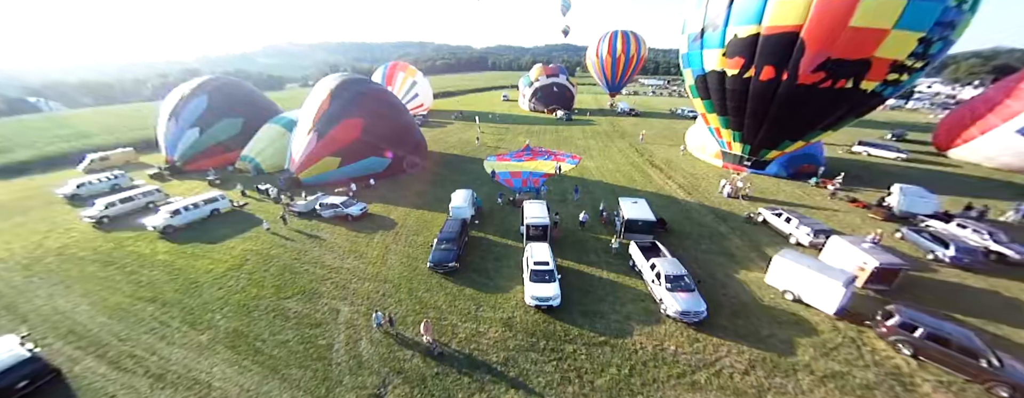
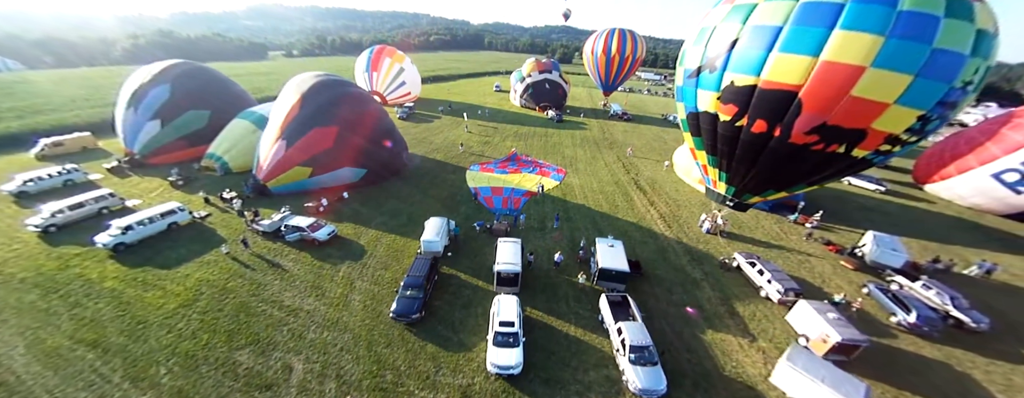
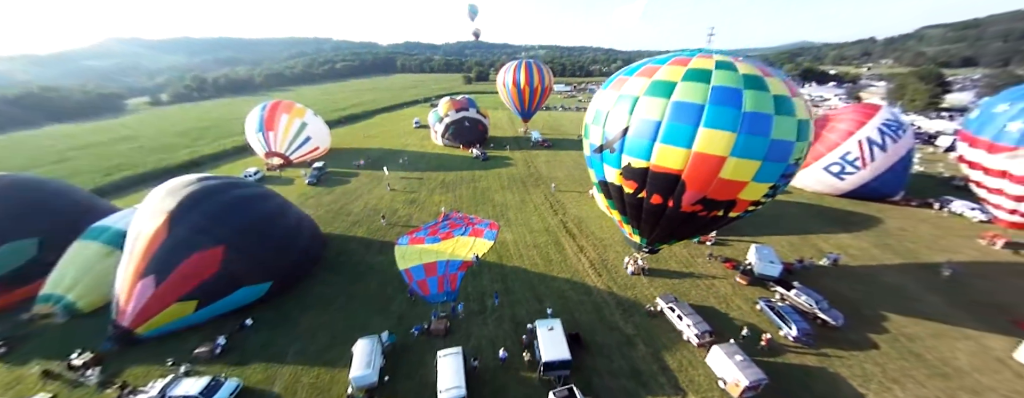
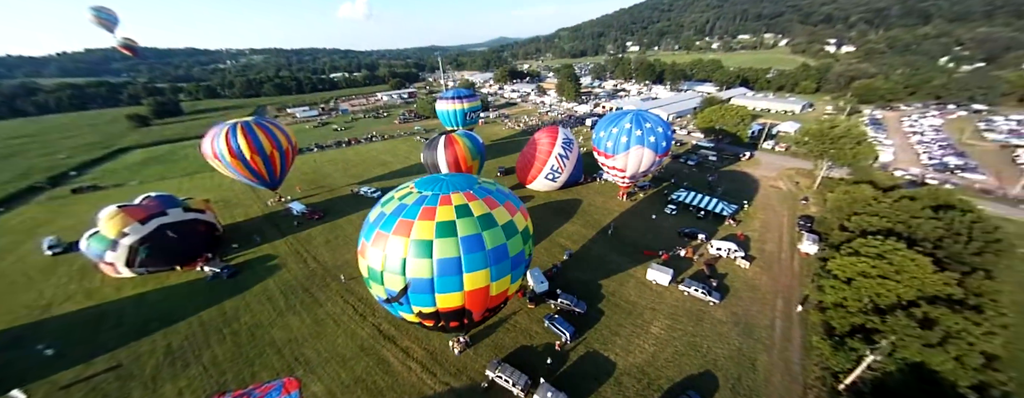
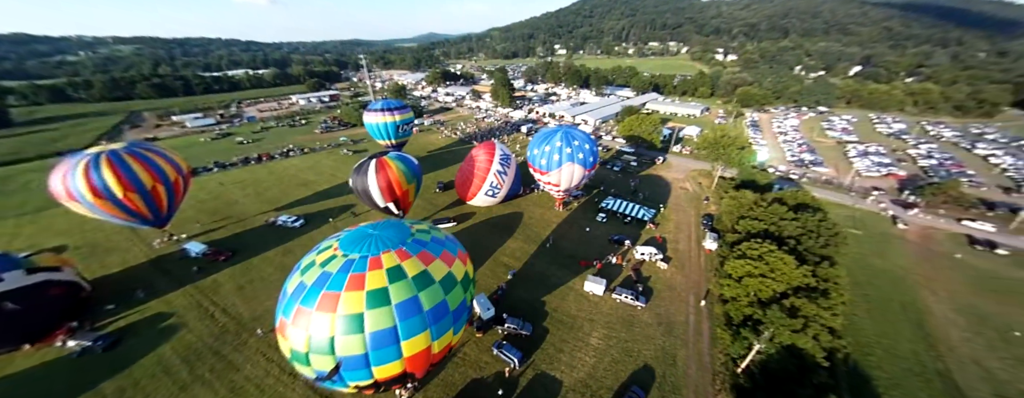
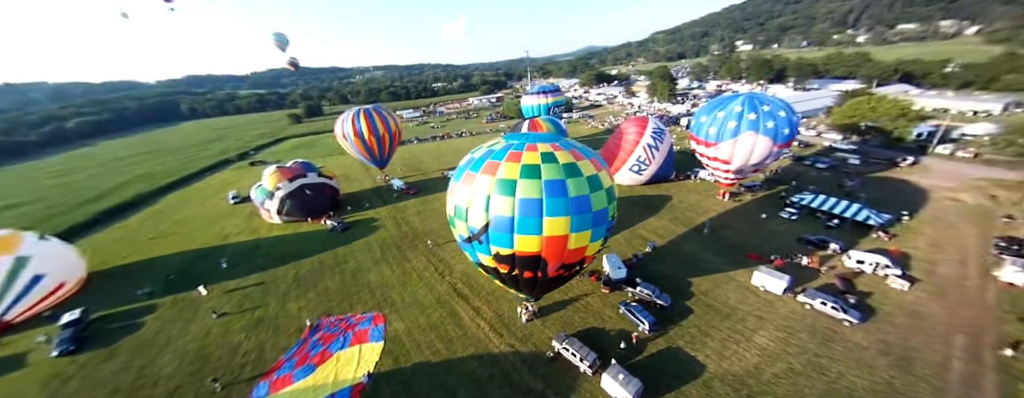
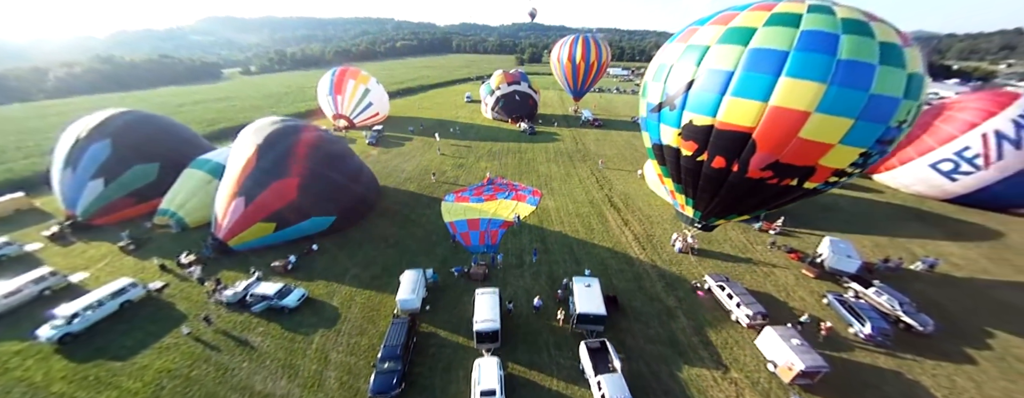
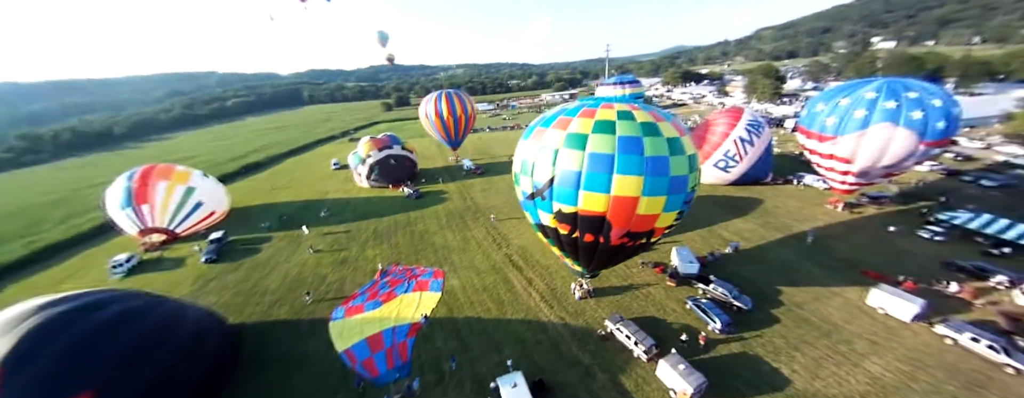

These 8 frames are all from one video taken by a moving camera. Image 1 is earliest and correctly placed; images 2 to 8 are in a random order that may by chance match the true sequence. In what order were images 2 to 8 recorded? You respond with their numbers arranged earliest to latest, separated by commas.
2, 7, 3, 8, 6, 4, 5
